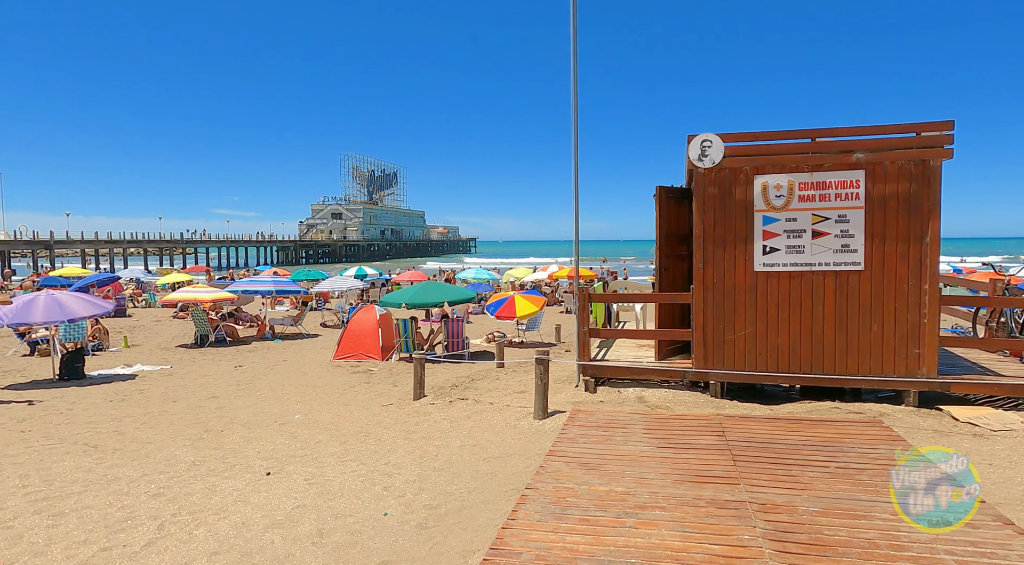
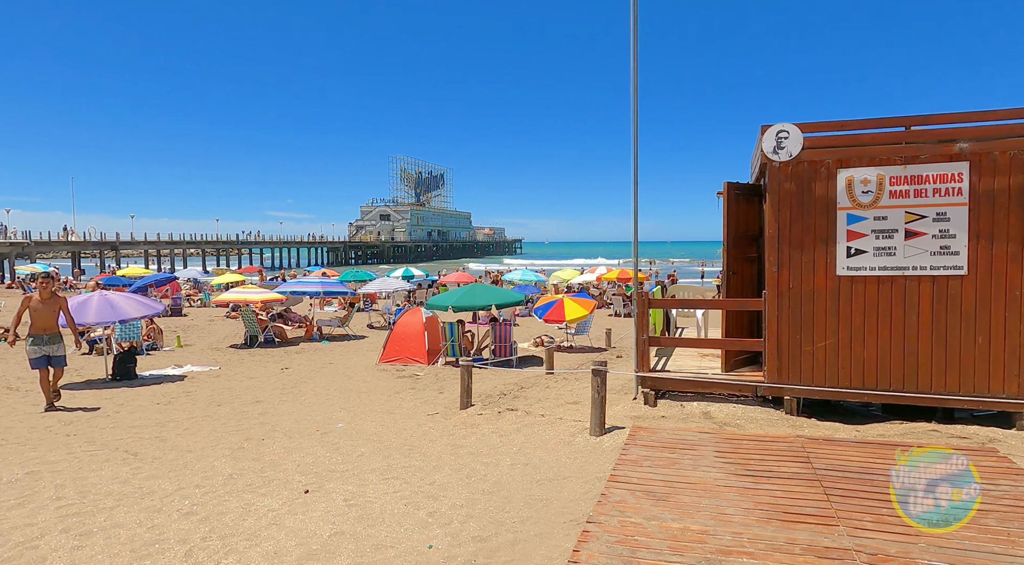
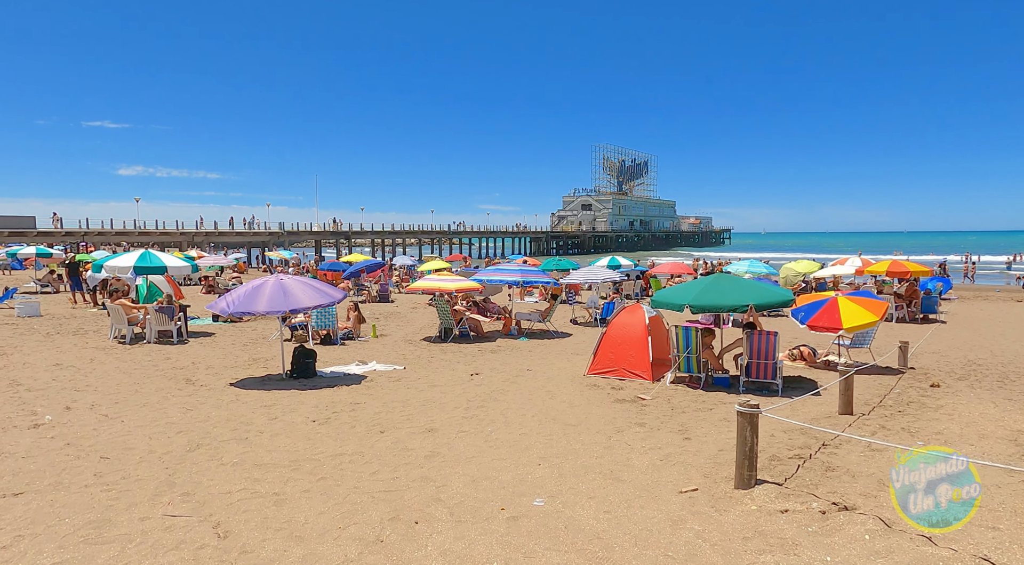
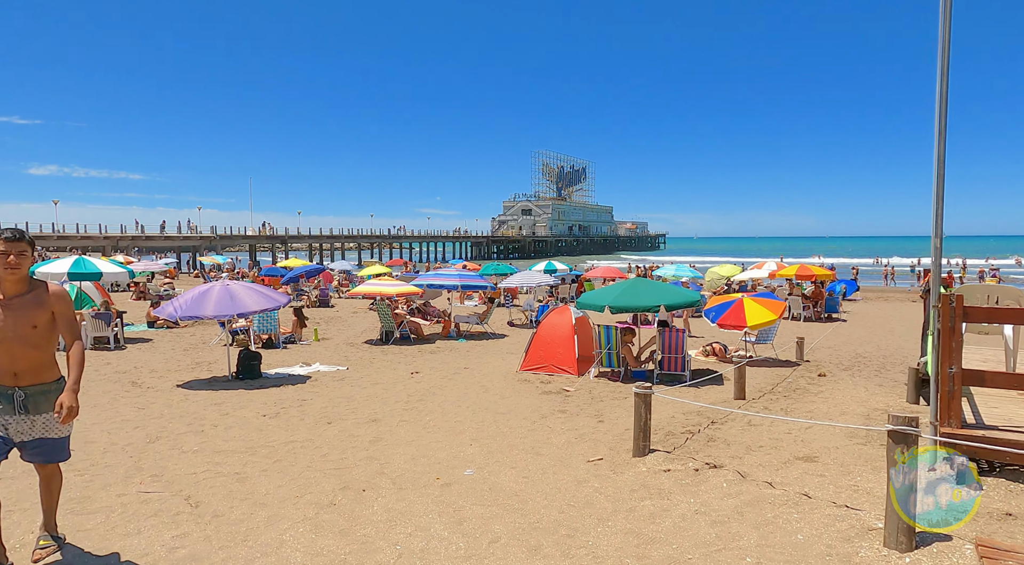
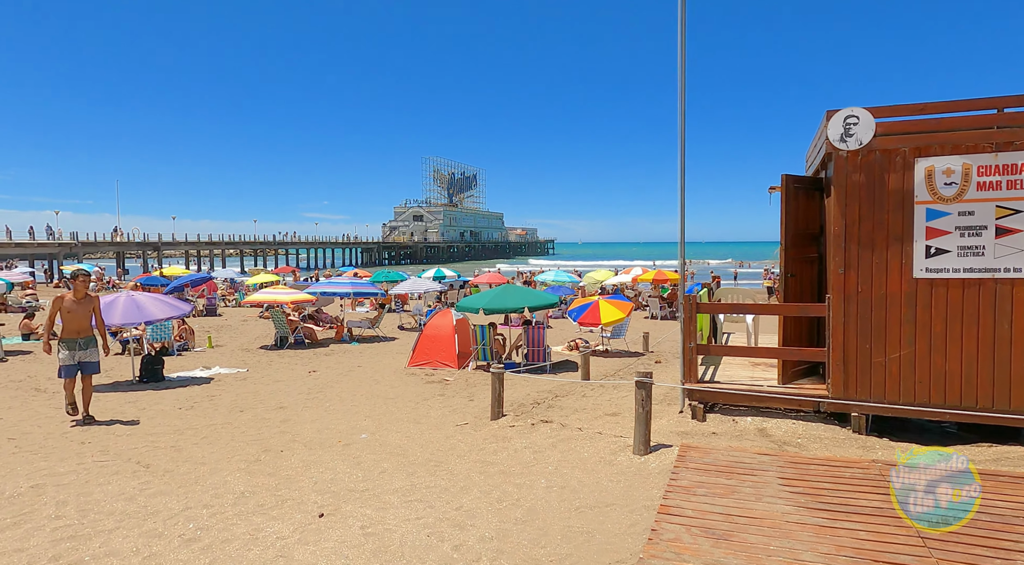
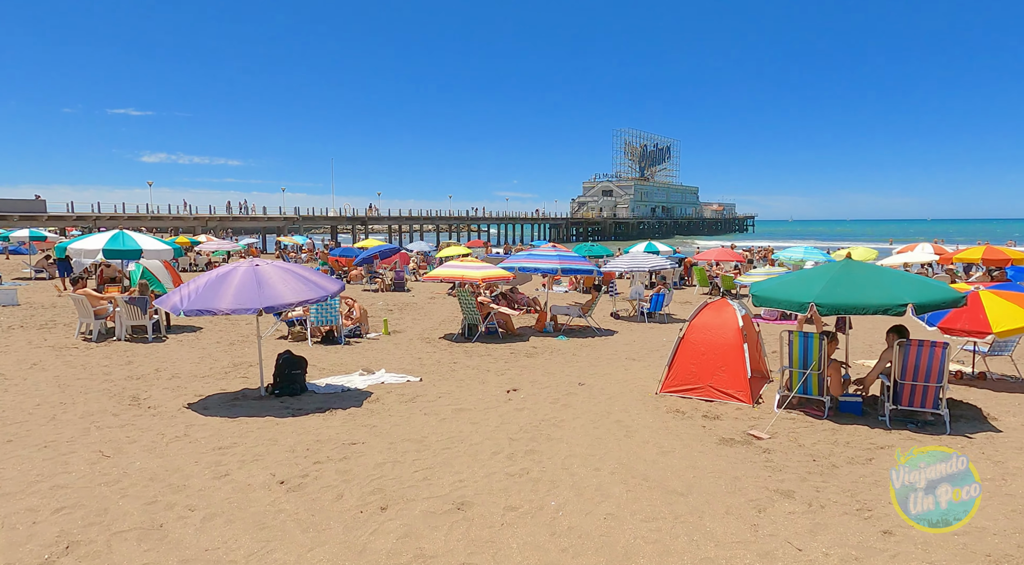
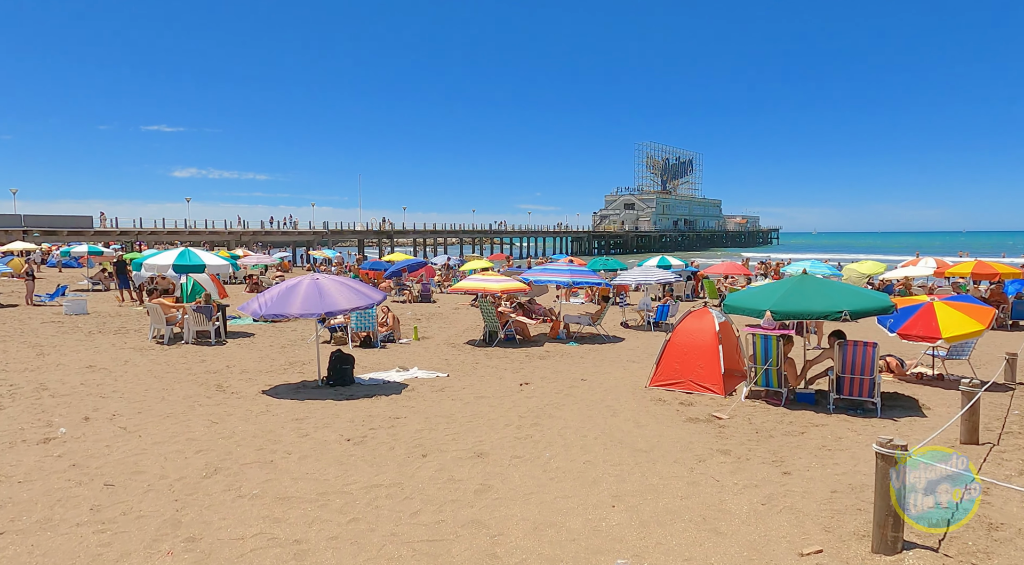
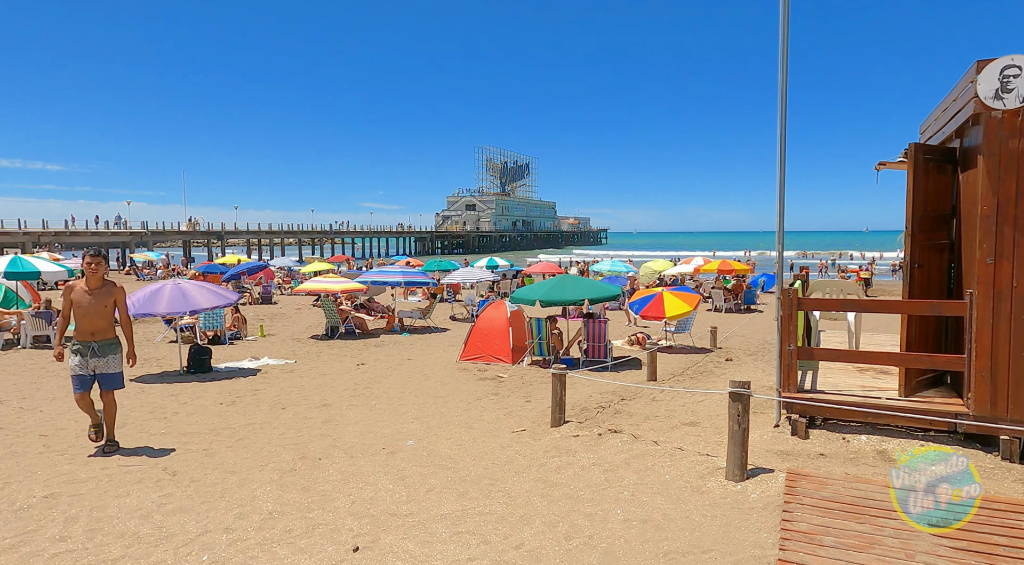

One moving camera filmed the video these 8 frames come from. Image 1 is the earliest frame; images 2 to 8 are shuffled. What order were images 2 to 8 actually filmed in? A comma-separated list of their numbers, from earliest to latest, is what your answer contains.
2, 5, 8, 4, 3, 7, 6
